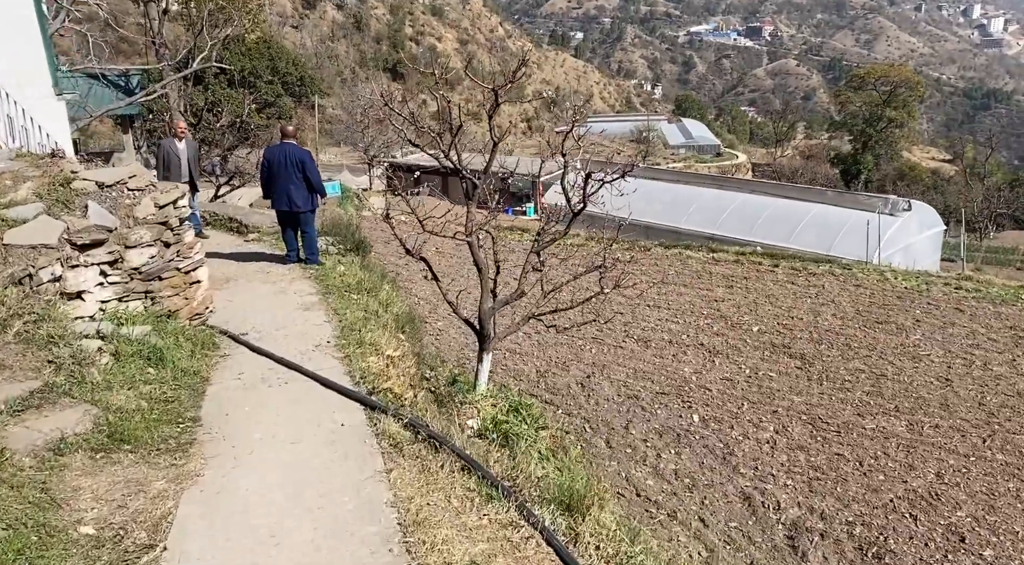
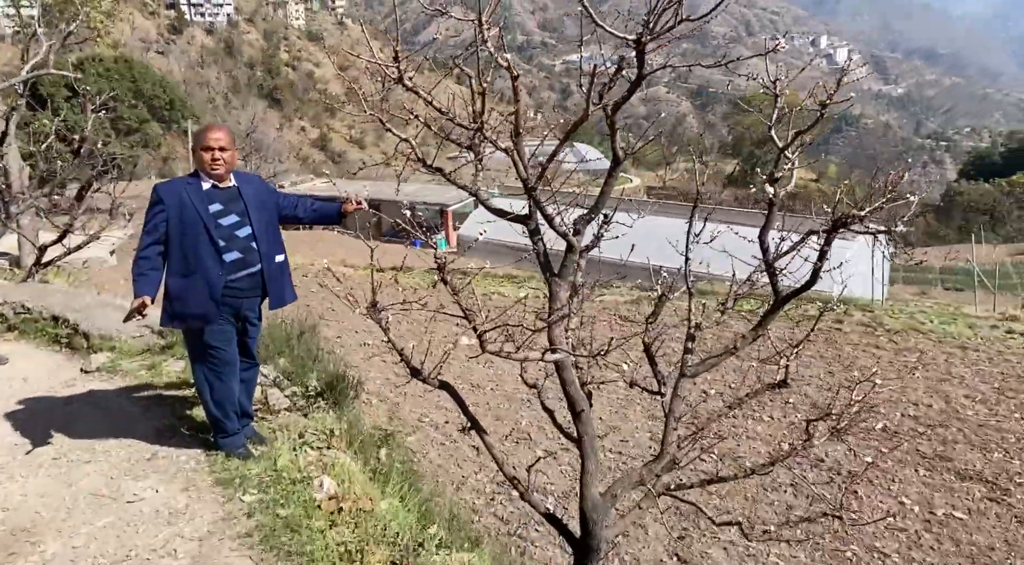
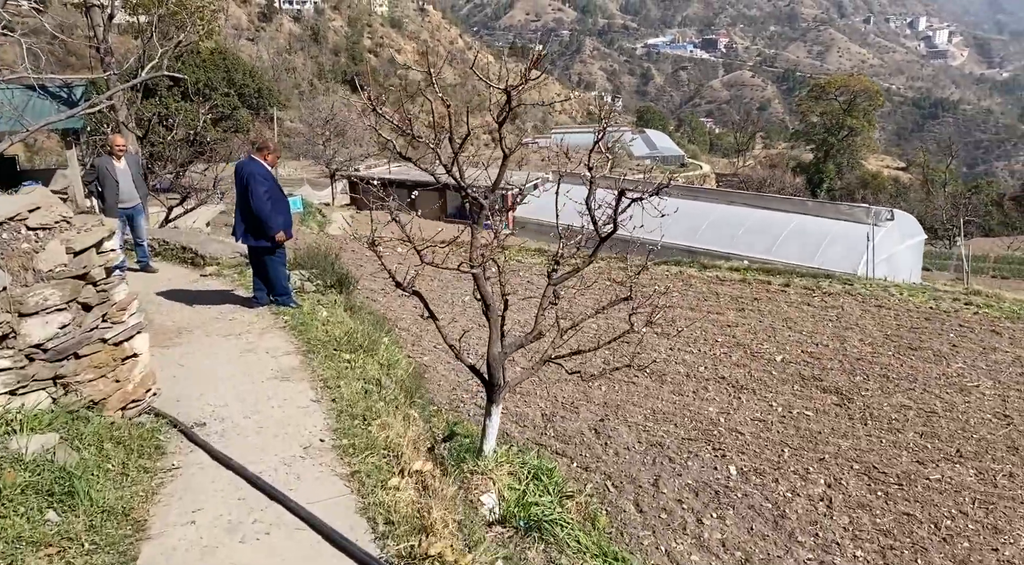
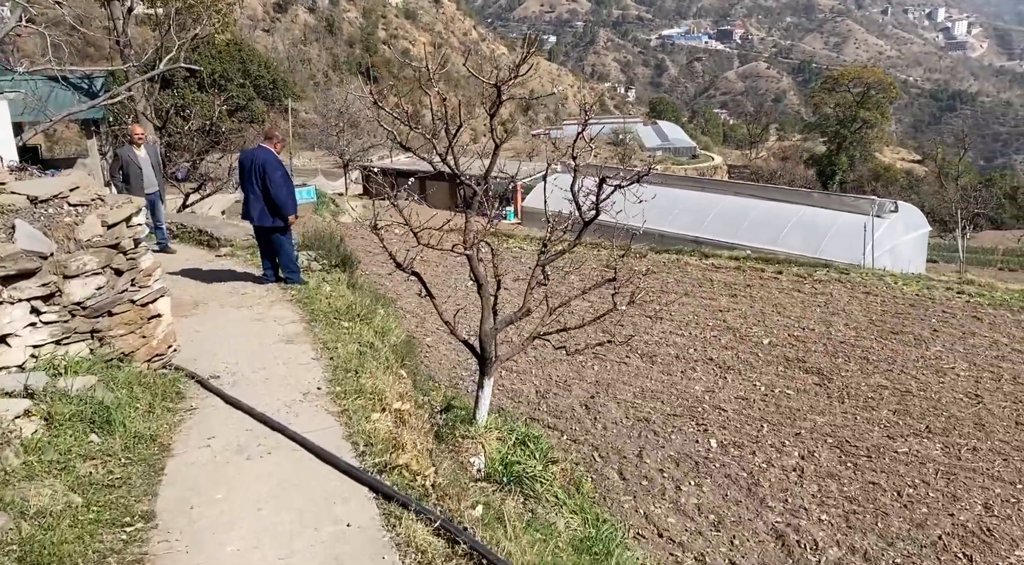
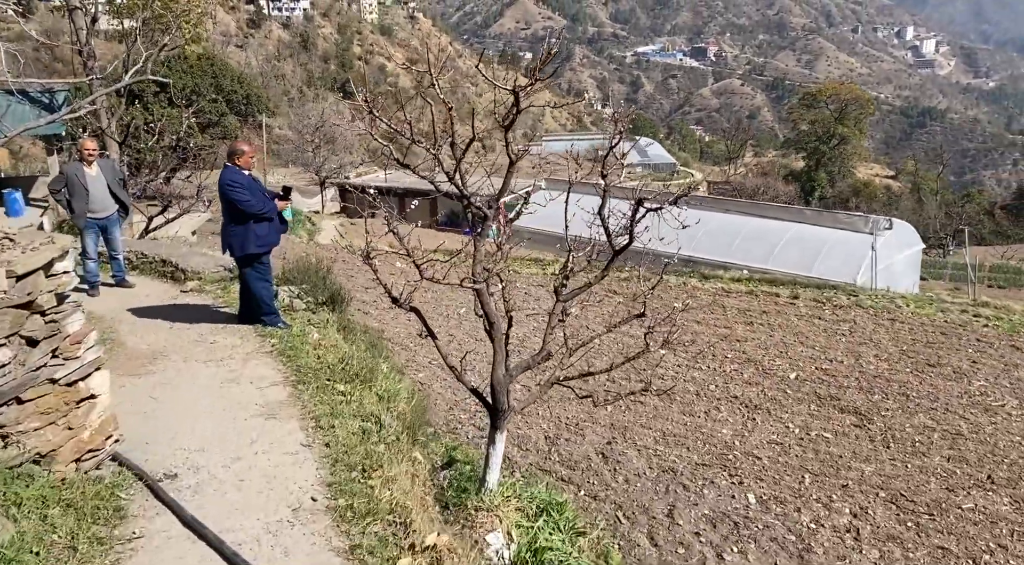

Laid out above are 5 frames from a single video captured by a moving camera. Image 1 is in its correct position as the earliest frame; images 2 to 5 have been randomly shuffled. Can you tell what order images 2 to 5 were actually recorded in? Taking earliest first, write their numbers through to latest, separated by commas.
4, 3, 5, 2
